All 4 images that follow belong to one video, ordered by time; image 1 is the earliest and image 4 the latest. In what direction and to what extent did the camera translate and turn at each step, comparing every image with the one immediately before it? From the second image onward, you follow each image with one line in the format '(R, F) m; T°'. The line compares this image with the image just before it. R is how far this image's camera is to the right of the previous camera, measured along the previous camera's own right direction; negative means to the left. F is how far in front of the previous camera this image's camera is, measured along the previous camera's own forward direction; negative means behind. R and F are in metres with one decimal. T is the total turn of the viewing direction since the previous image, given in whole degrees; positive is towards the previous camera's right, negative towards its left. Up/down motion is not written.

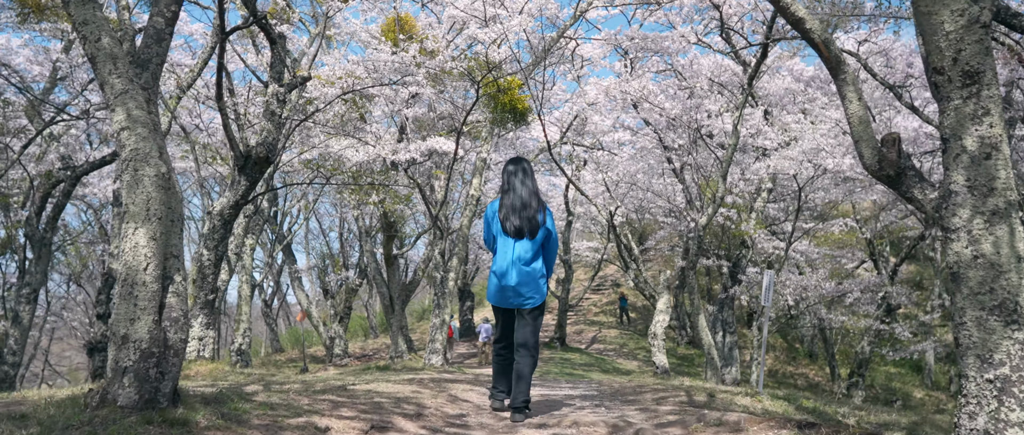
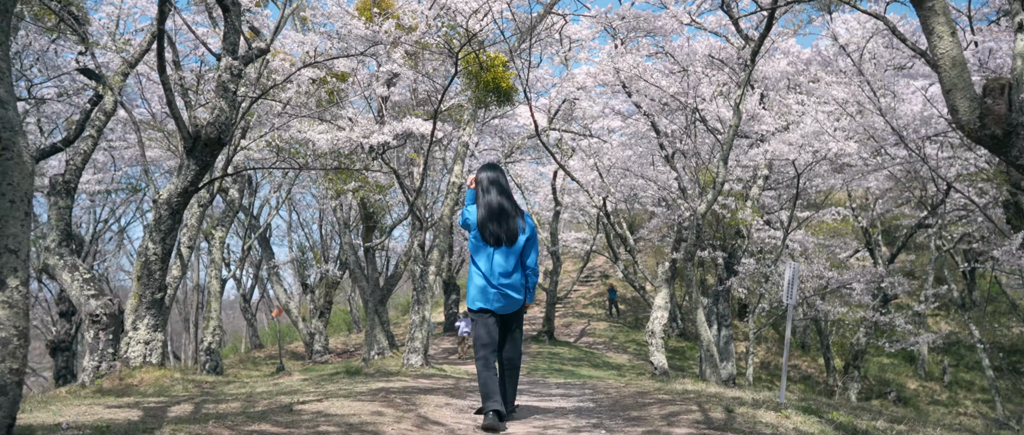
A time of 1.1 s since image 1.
(0.0, +0.8) m; +1°
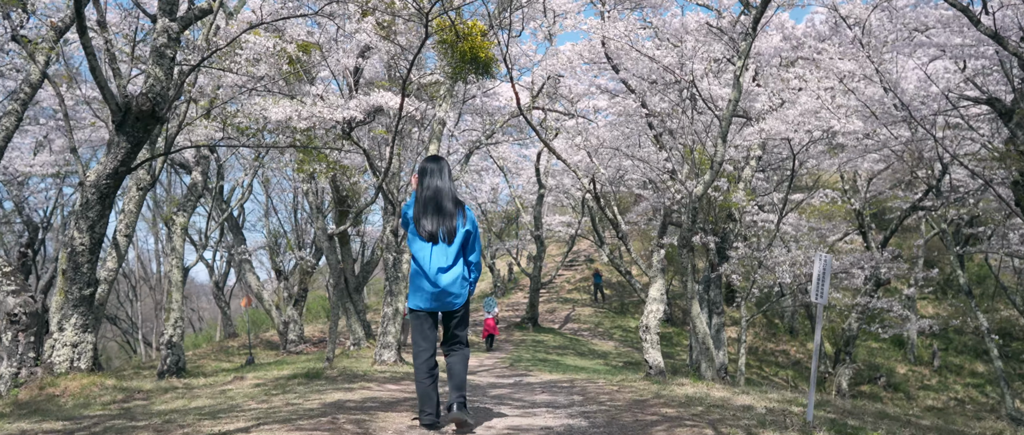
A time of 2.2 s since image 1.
(0.0, +0.8) m; +1°
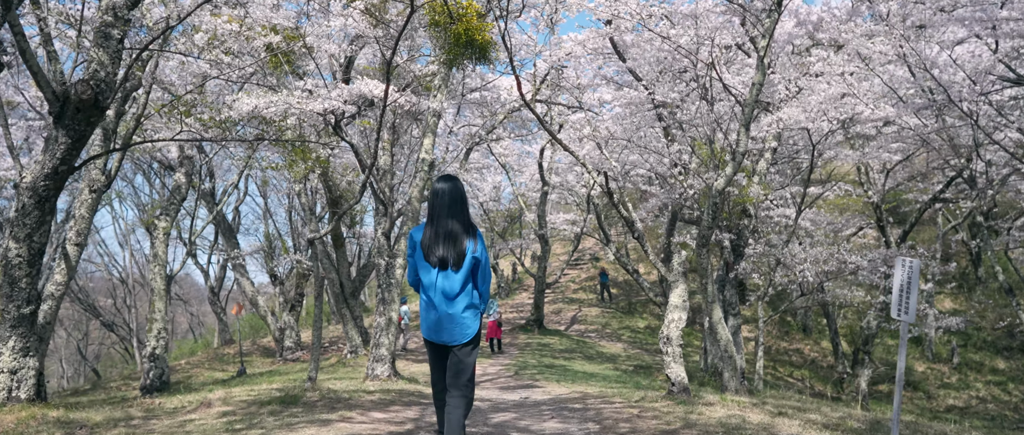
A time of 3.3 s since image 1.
(0.0, +0.8) m; 0°
